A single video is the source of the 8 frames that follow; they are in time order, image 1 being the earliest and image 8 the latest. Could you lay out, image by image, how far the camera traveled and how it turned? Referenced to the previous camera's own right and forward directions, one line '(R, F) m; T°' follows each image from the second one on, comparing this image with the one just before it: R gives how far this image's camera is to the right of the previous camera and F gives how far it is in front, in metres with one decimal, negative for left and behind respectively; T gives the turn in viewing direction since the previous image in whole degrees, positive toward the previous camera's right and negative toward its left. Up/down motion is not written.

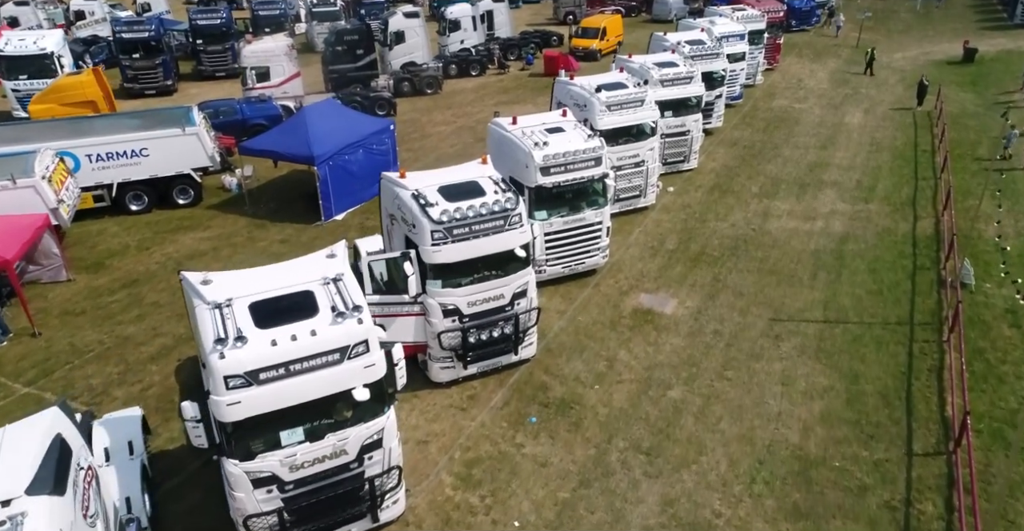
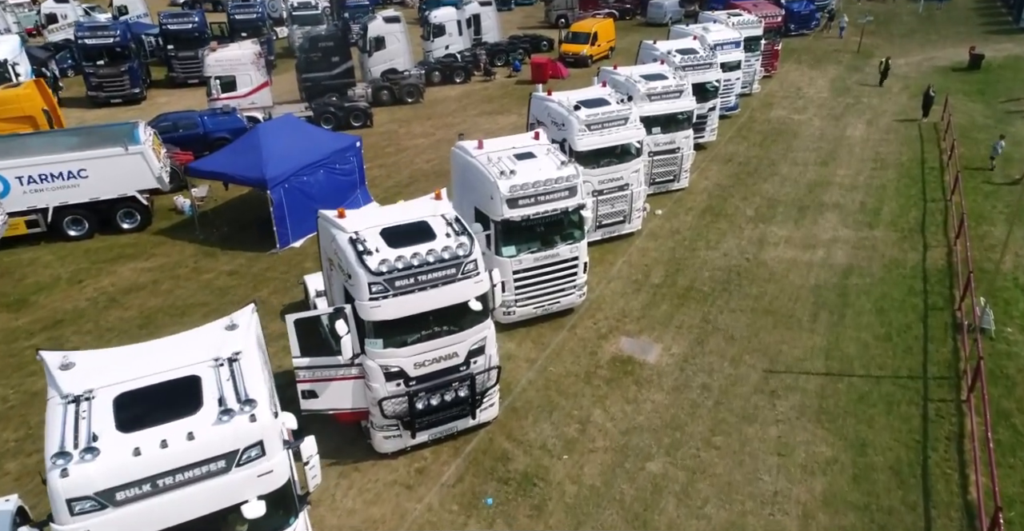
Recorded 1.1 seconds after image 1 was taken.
(+0.7, +1.6) m; 0°
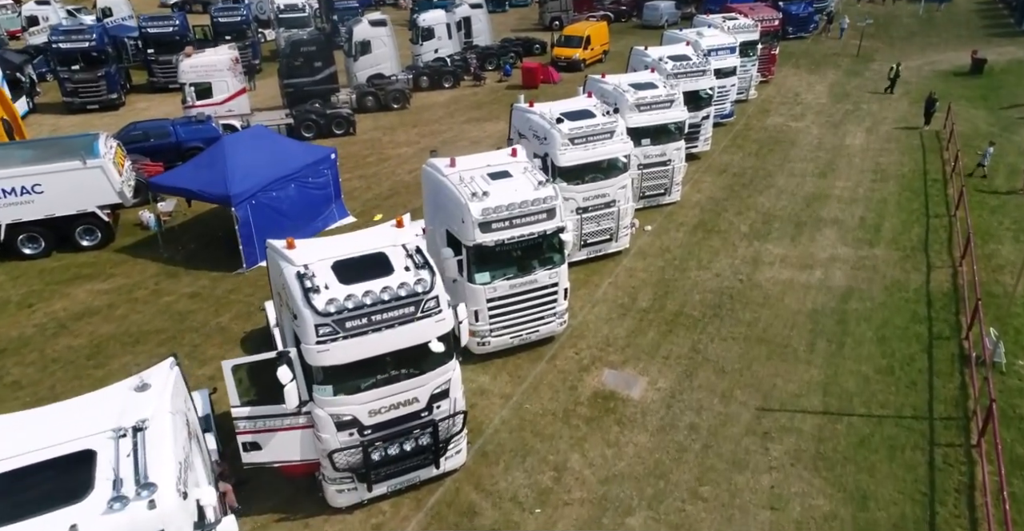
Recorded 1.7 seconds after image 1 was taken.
(+0.5, +0.9) m; 0°
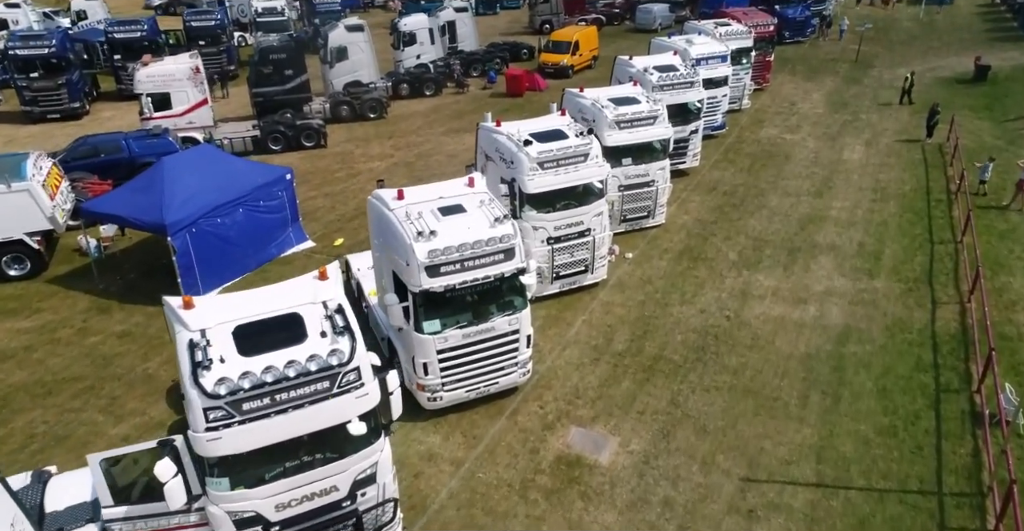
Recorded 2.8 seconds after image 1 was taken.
(+0.7, +1.4) m; 0°
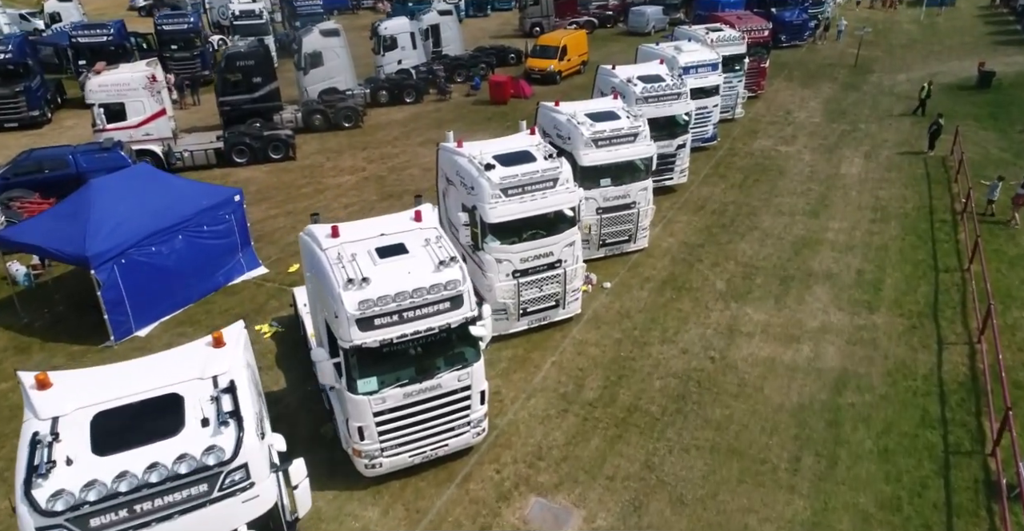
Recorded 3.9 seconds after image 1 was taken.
(+0.7, +1.4) m; 0°
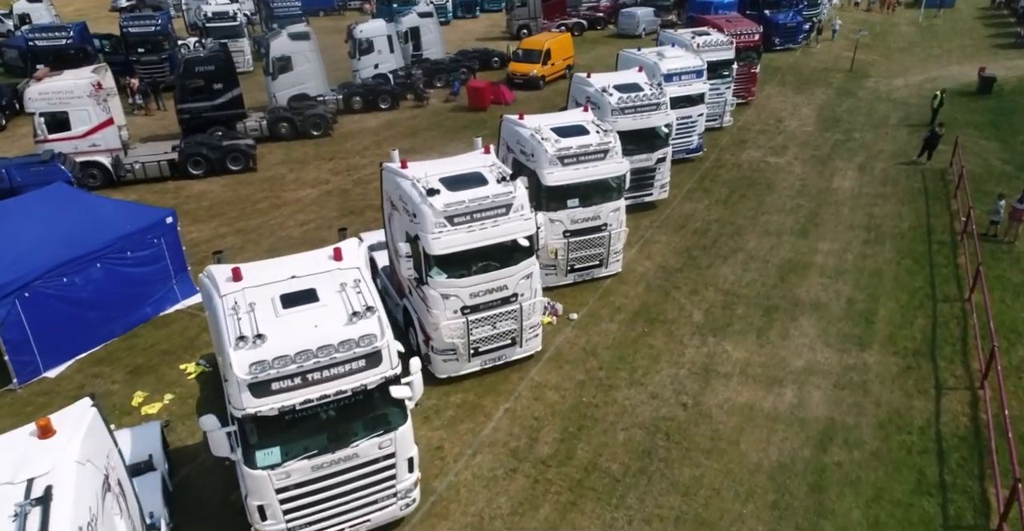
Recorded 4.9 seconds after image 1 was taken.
(+0.9, +1.4) m; 0°
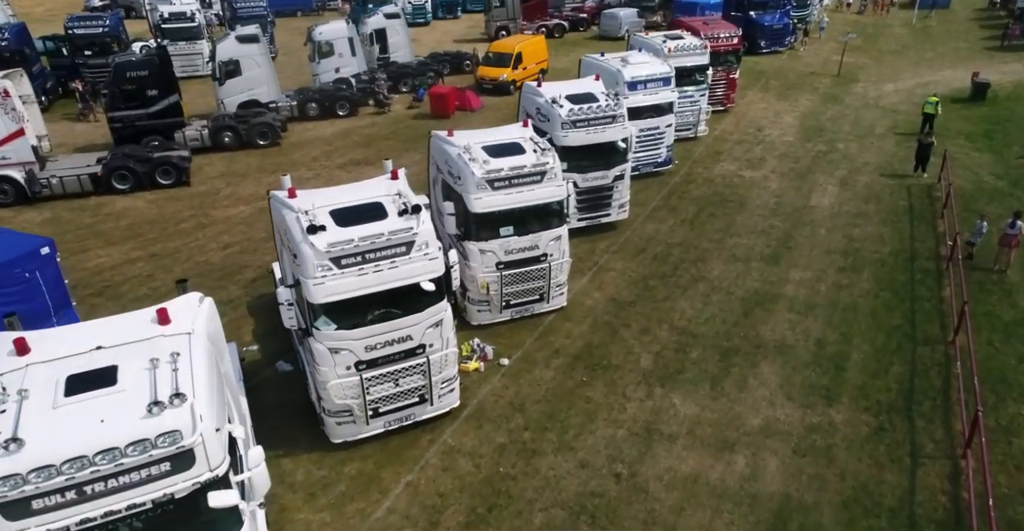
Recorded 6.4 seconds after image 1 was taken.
(+1.4, +1.7) m; 0°
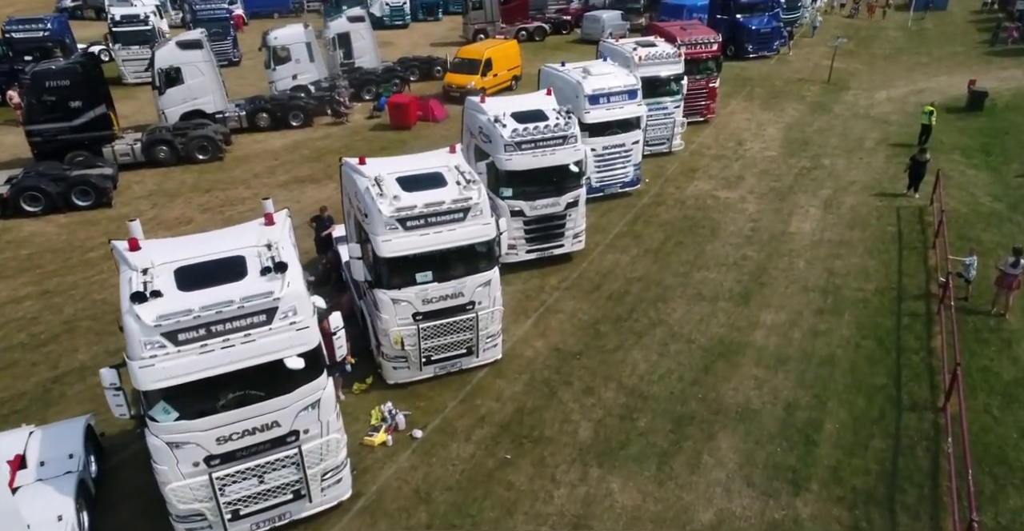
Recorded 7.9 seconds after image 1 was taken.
(+1.3, +1.9) m; 0°
